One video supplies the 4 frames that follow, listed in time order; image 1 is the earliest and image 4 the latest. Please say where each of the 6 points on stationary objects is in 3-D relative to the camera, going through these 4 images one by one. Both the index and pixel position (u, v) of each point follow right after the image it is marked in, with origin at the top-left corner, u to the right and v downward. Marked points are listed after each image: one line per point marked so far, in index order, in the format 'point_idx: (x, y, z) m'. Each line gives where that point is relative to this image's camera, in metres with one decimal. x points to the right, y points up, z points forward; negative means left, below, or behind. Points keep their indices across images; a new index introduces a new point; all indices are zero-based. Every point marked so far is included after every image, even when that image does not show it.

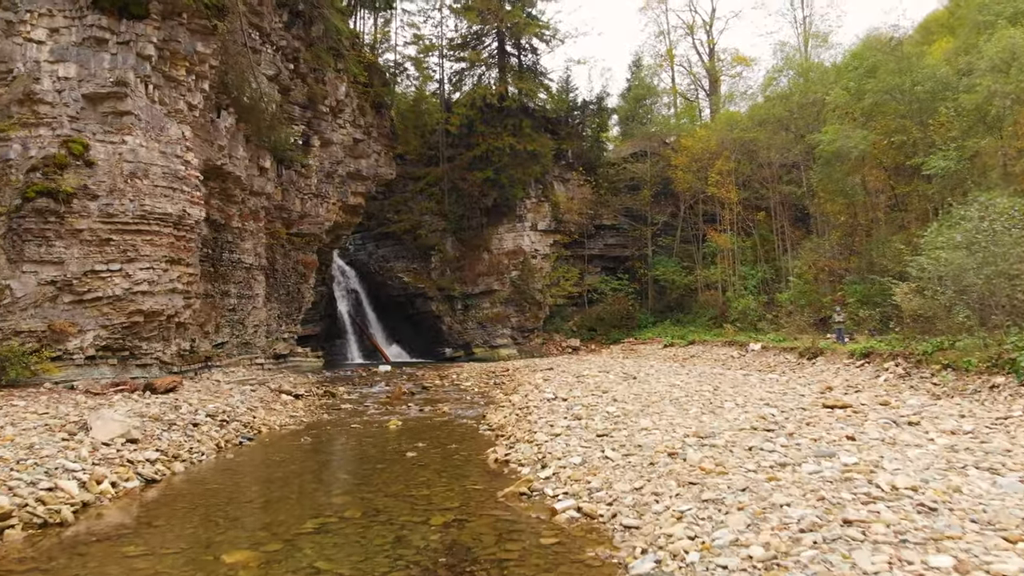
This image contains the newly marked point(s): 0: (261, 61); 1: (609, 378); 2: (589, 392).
0: (-6.4, +5.8, +19.5) m
1: (+2.1, -2.0, +16.9) m
2: (+1.4, -1.9, +13.8) m
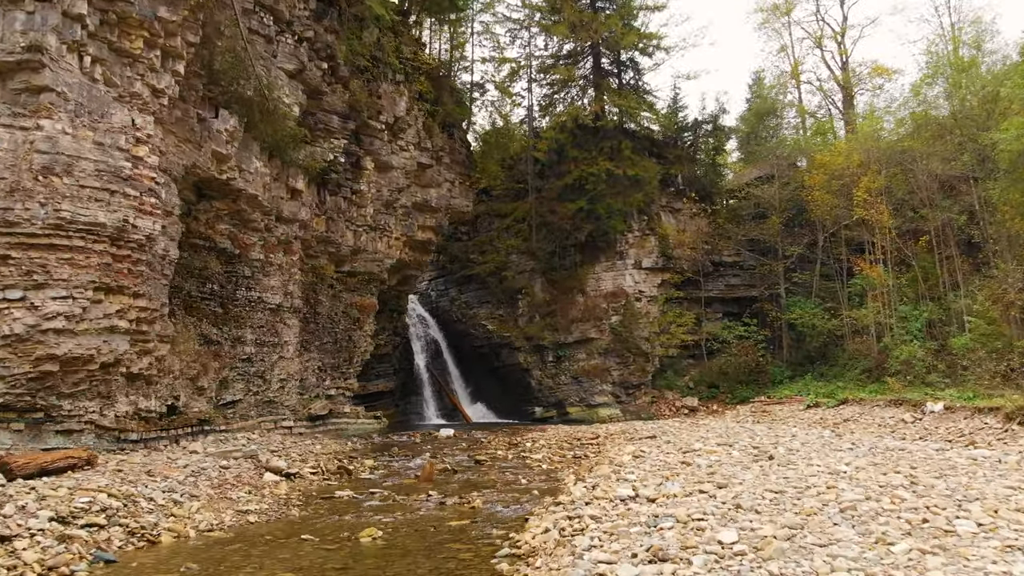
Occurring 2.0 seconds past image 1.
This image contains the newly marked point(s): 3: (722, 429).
0: (-4.9, +4.9, +15.9) m
1: (+3.2, -2.5, +11.4) m
2: (+2.0, -2.2, +8.5) m
3: (+5.0, -3.4, +18.4) m
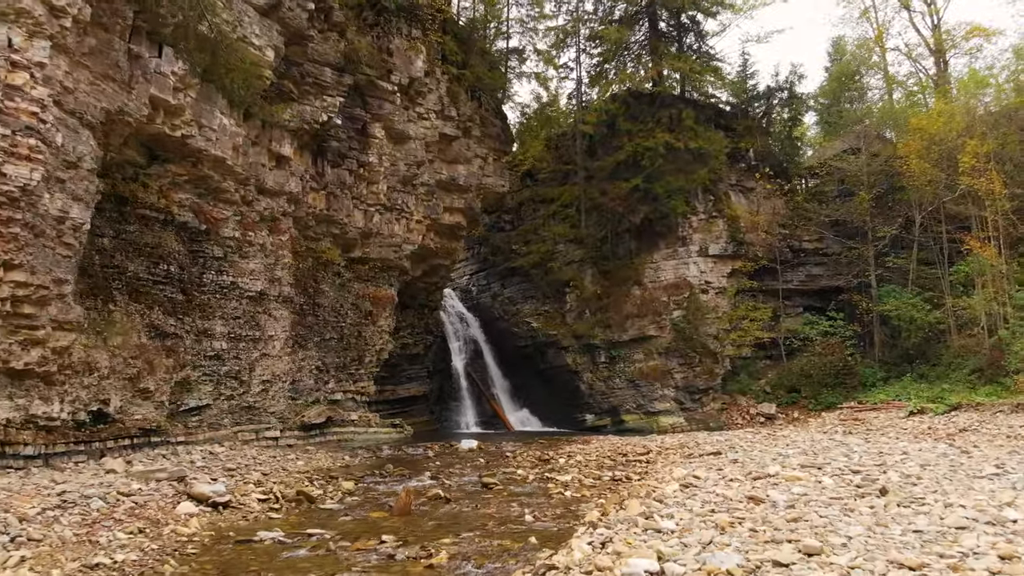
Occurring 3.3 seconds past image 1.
0: (-4.6, +5.2, +13.2) m
1: (+3.2, -2.0, +7.9) m
2: (+1.7, -1.7, +5.1) m
3: (+5.6, -2.9, +14.7) m
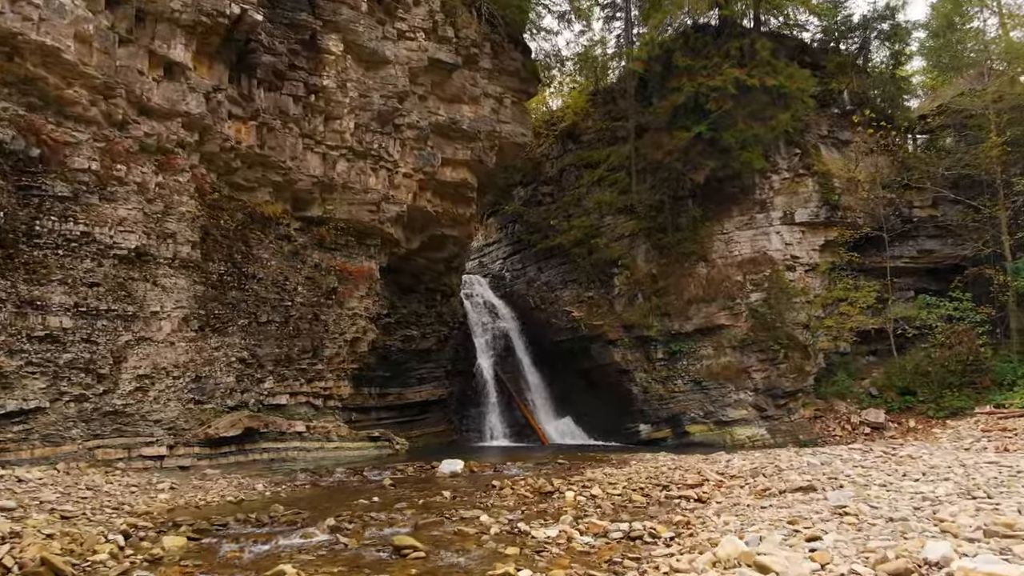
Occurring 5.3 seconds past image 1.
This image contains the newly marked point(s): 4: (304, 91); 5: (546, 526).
0: (-5.1, +5.8, +8.9) m
1: (+2.2, -1.3, +2.8) m
2: (+0.4, -0.9, +0.2) m
3: (+5.3, -2.2, +9.3) m
4: (-3.6, +3.4, +13.4) m
5: (+0.5, -2.4, +8.0) m
